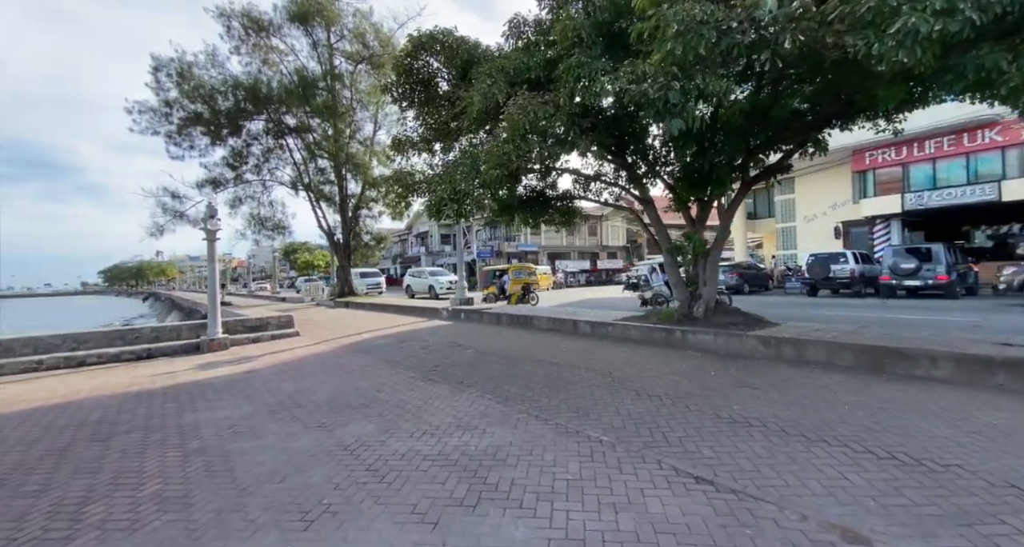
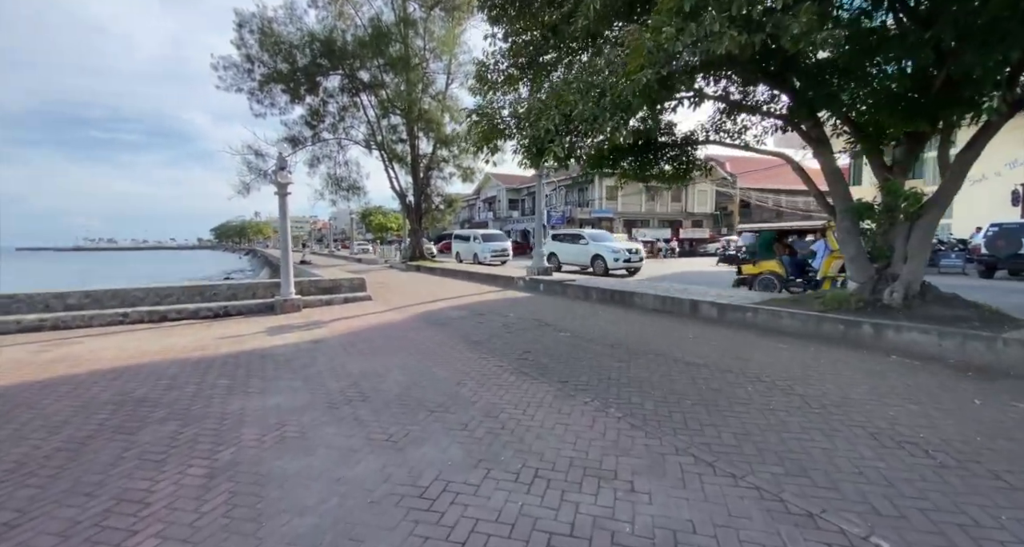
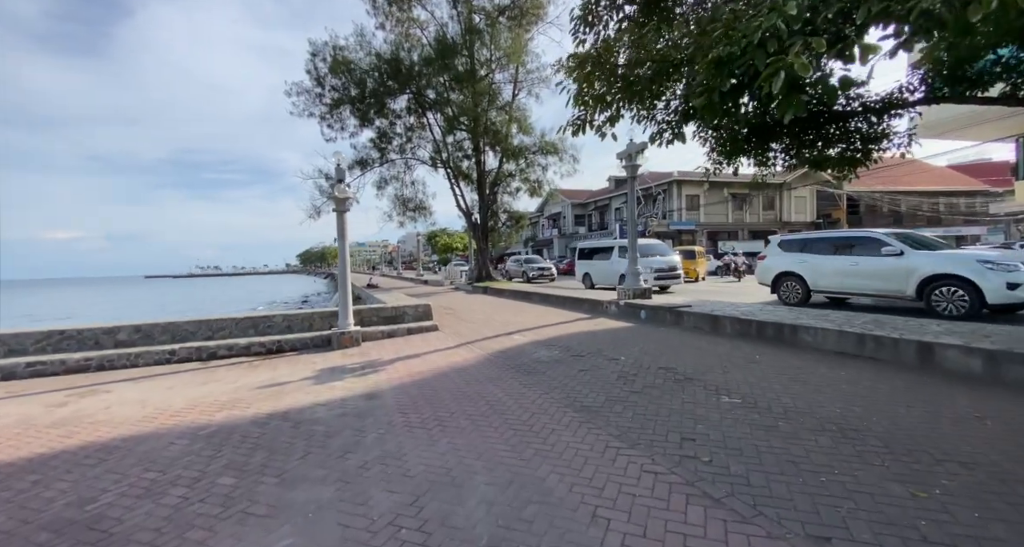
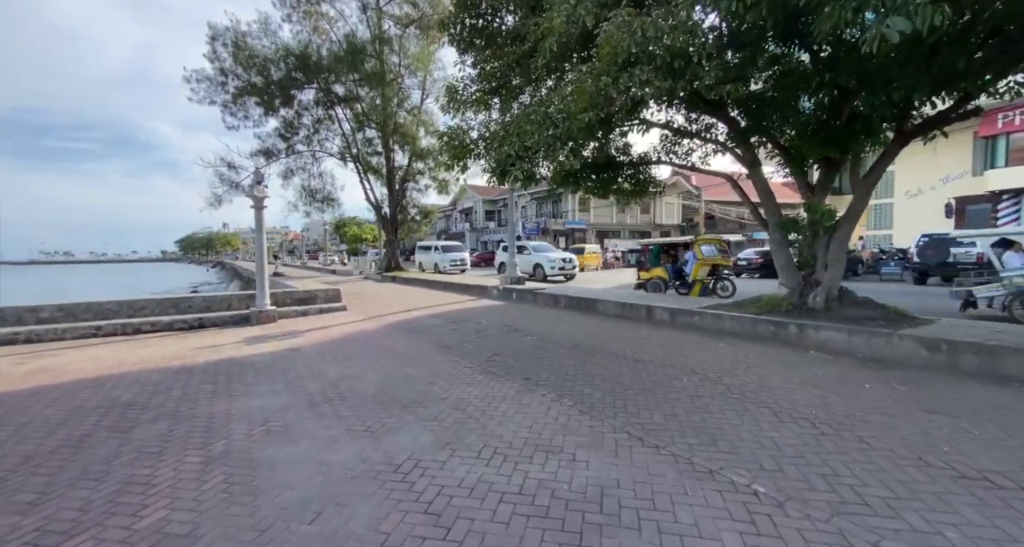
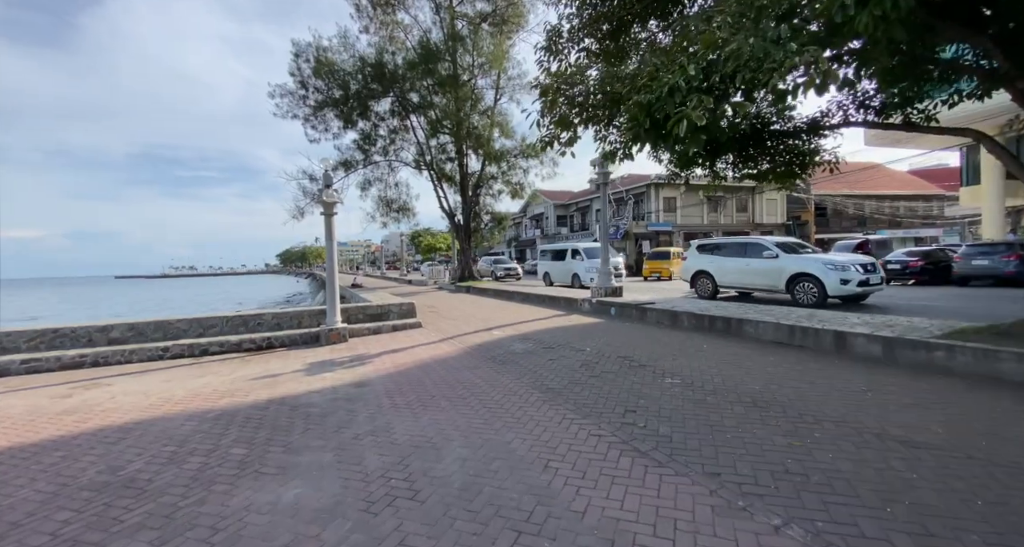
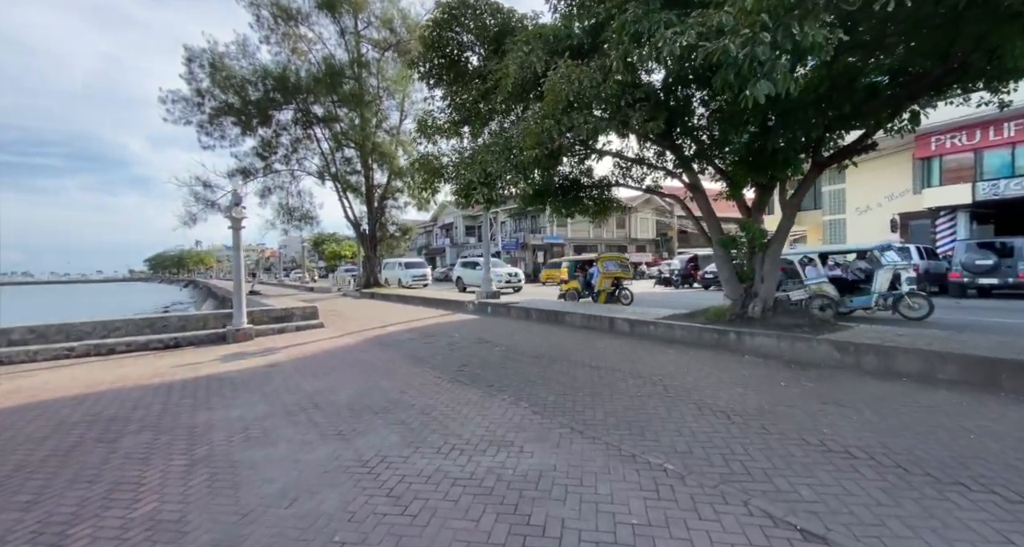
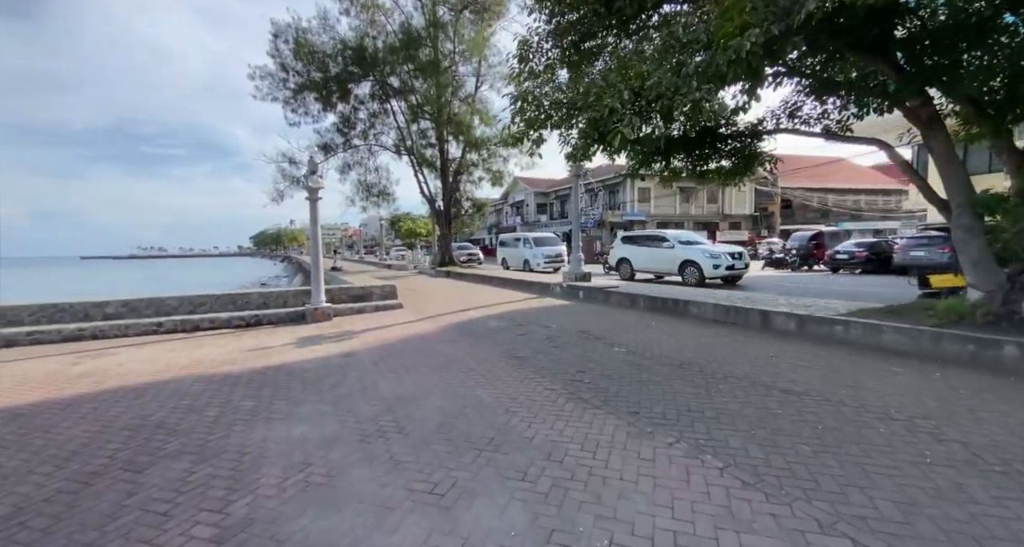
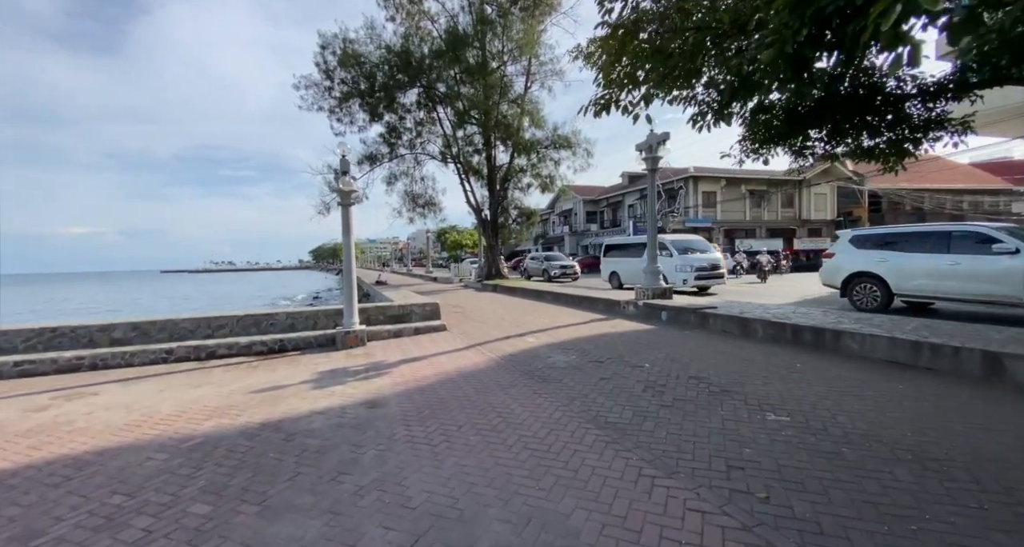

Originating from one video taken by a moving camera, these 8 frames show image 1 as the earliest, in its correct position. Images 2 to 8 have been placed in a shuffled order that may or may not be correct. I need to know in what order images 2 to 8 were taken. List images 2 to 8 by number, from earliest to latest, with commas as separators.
6, 4, 2, 7, 5, 3, 8
